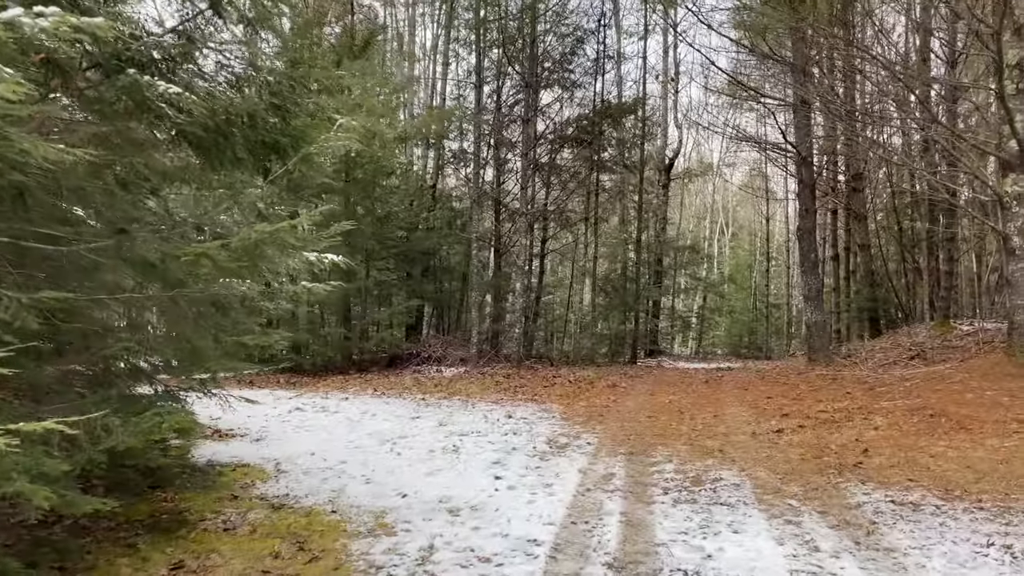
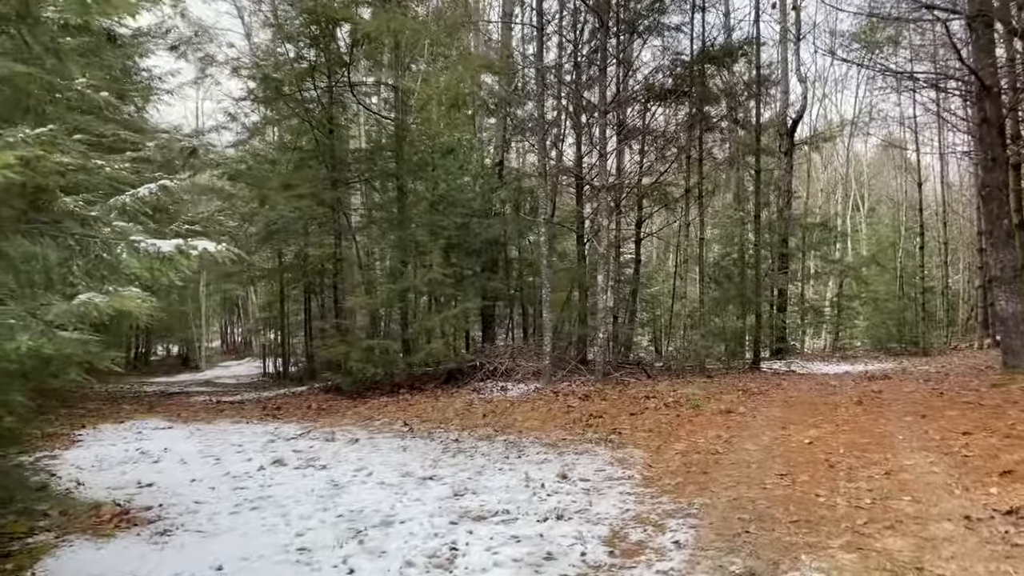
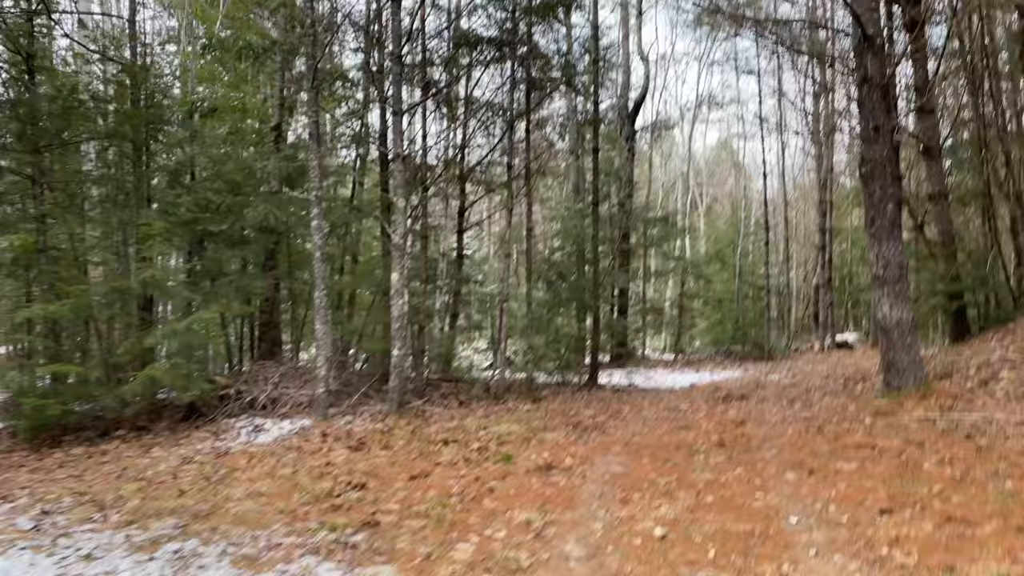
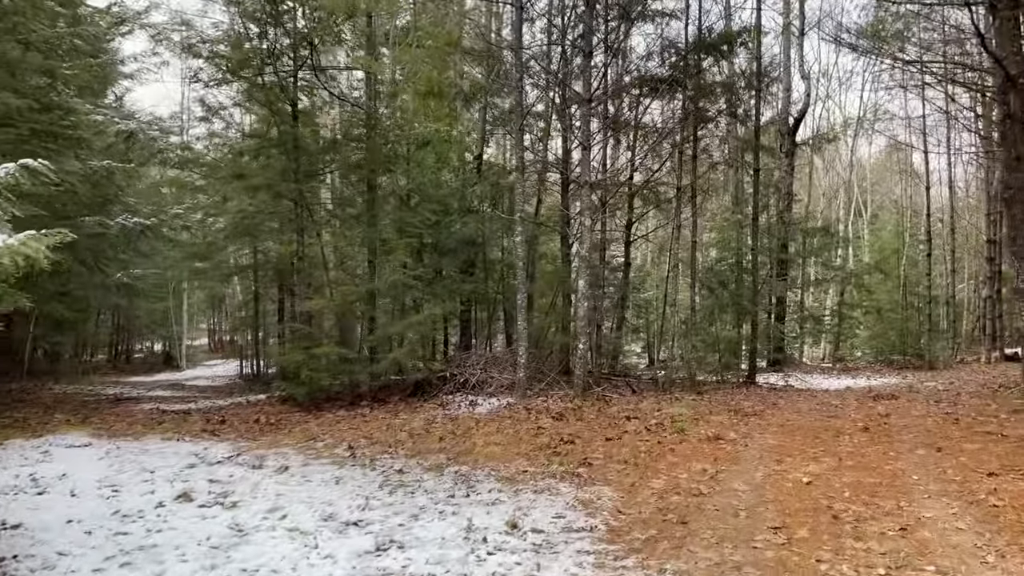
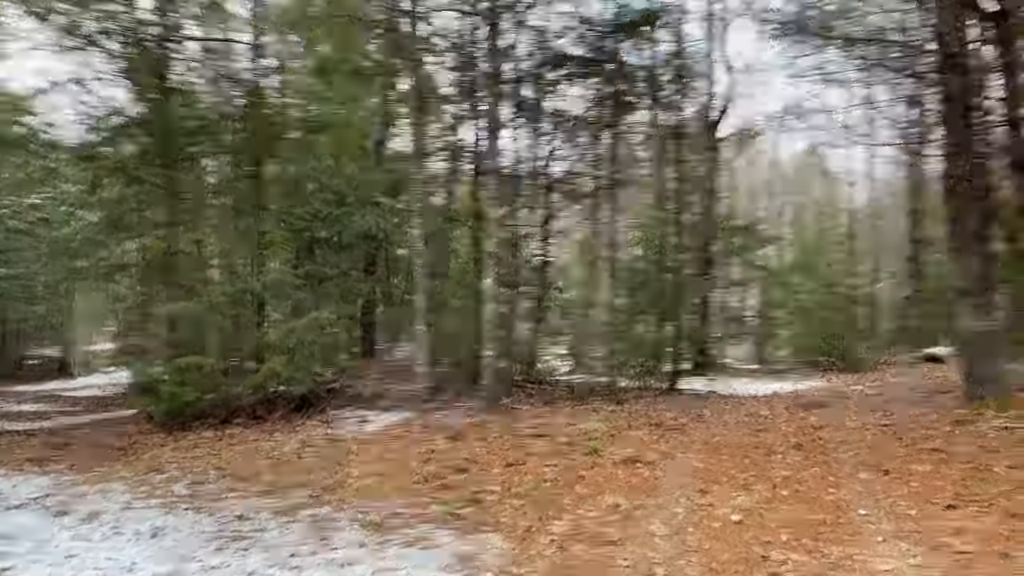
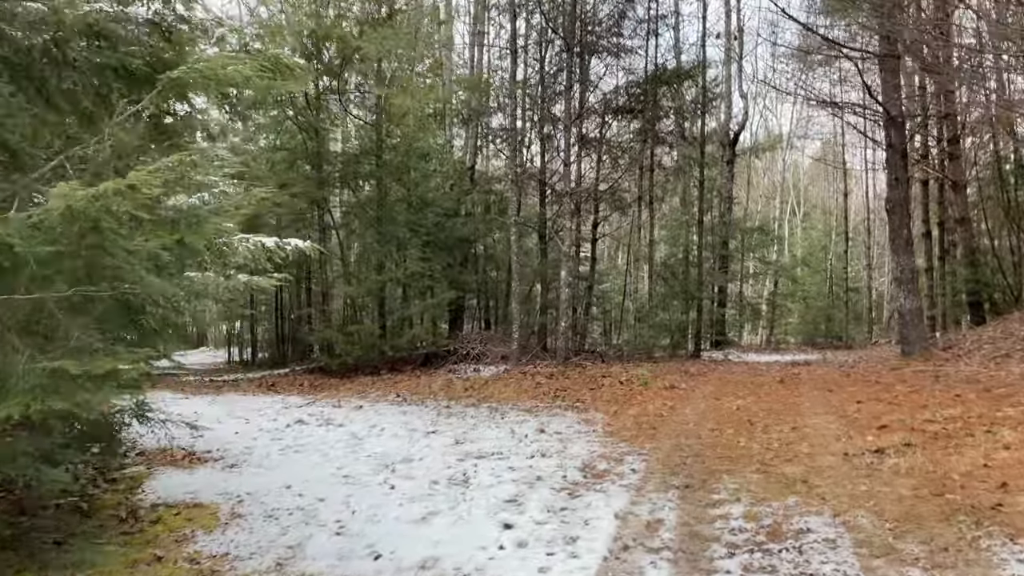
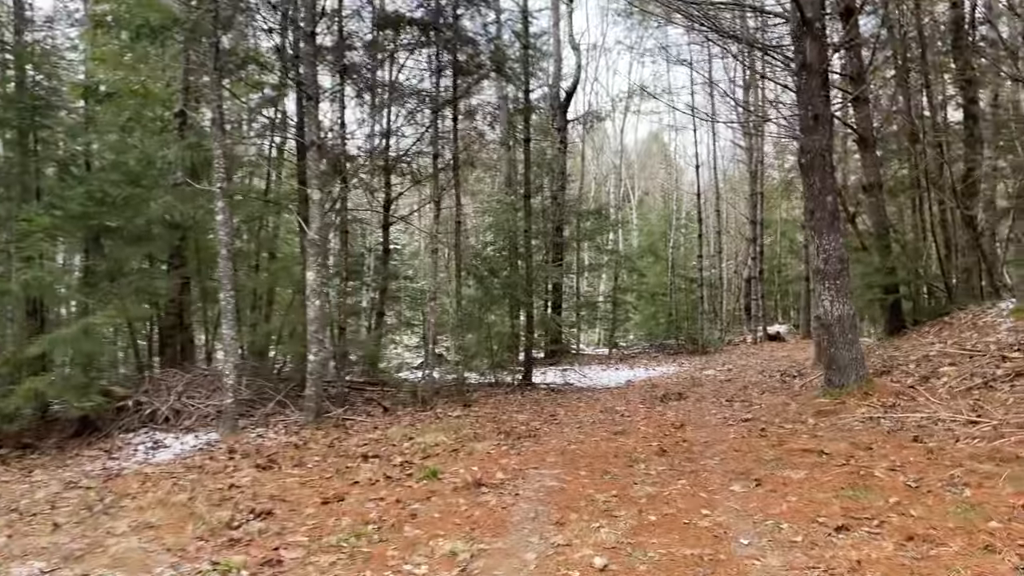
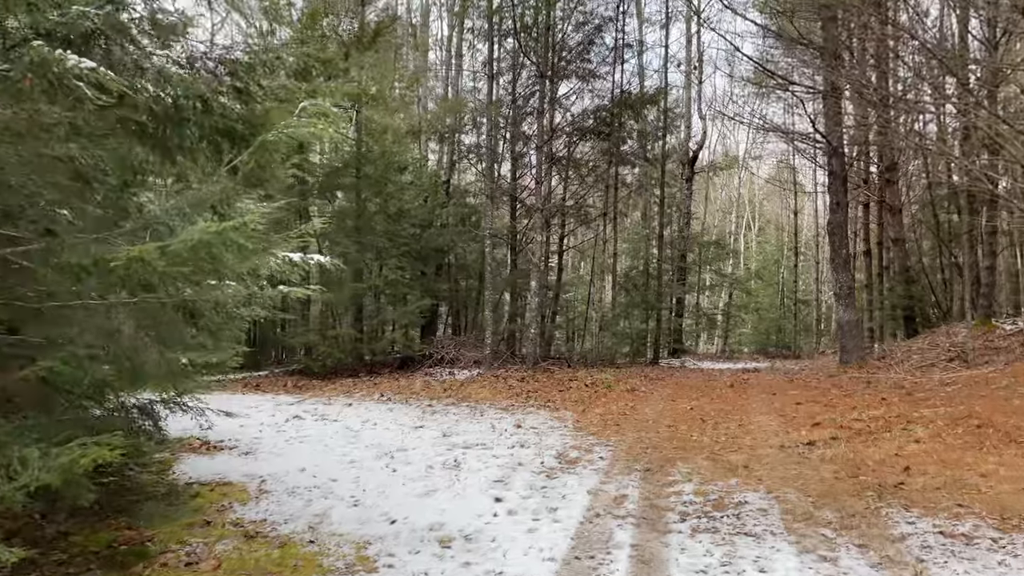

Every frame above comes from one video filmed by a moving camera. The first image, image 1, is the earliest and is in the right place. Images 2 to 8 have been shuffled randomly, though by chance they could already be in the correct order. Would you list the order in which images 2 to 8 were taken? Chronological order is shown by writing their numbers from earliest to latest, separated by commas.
8, 6, 2, 4, 5, 3, 7
